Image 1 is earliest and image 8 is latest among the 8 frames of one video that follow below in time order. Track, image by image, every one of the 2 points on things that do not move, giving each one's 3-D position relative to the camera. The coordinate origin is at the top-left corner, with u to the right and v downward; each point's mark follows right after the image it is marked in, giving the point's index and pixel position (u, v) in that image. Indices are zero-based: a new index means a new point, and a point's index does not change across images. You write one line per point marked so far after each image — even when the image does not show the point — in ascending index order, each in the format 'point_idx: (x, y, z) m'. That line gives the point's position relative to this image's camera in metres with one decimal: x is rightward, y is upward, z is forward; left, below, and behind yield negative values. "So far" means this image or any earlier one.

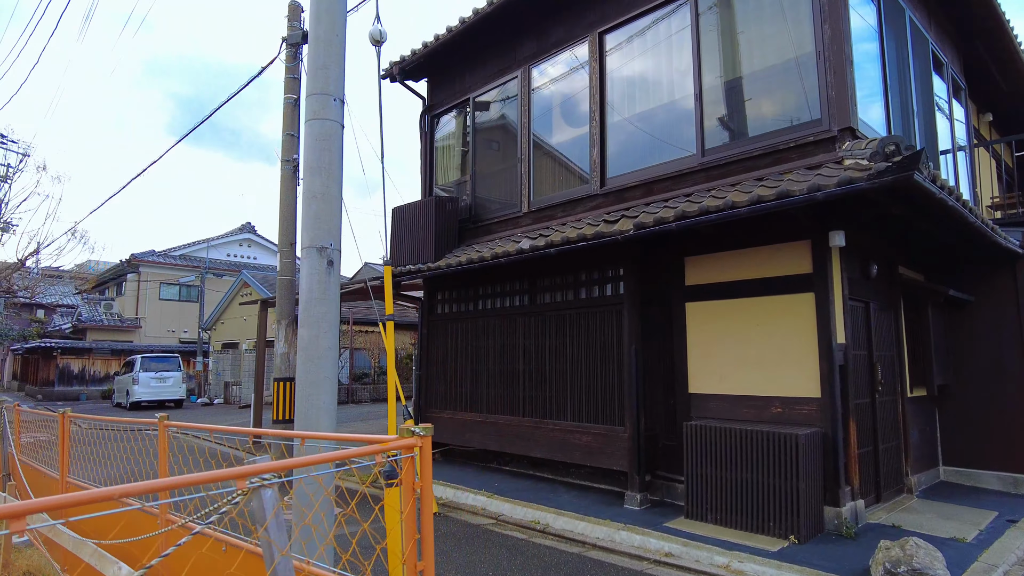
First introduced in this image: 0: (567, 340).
0: (+0.5, -0.5, +6.5) m
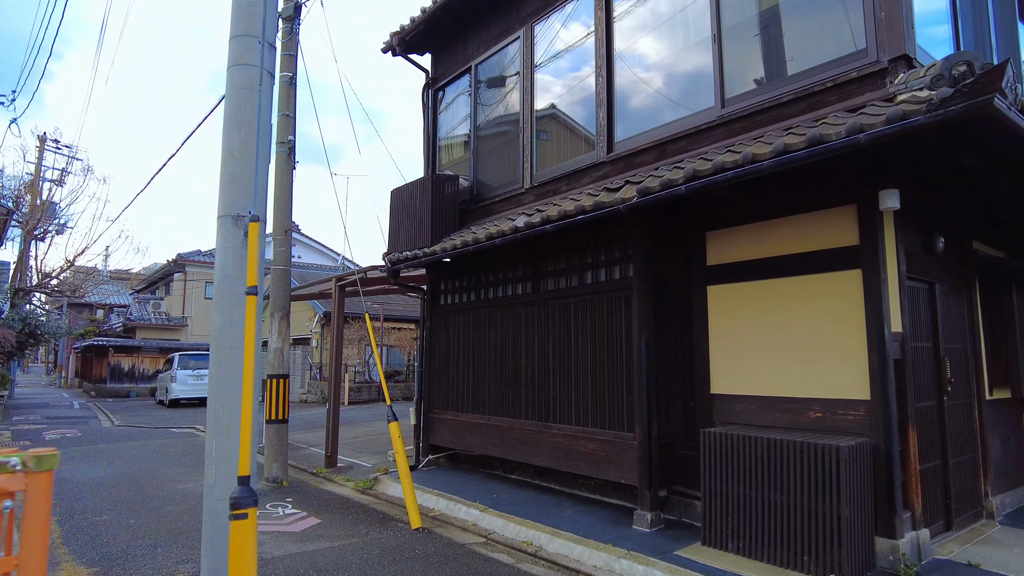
0: (+0.5, -0.4, +5.7) m
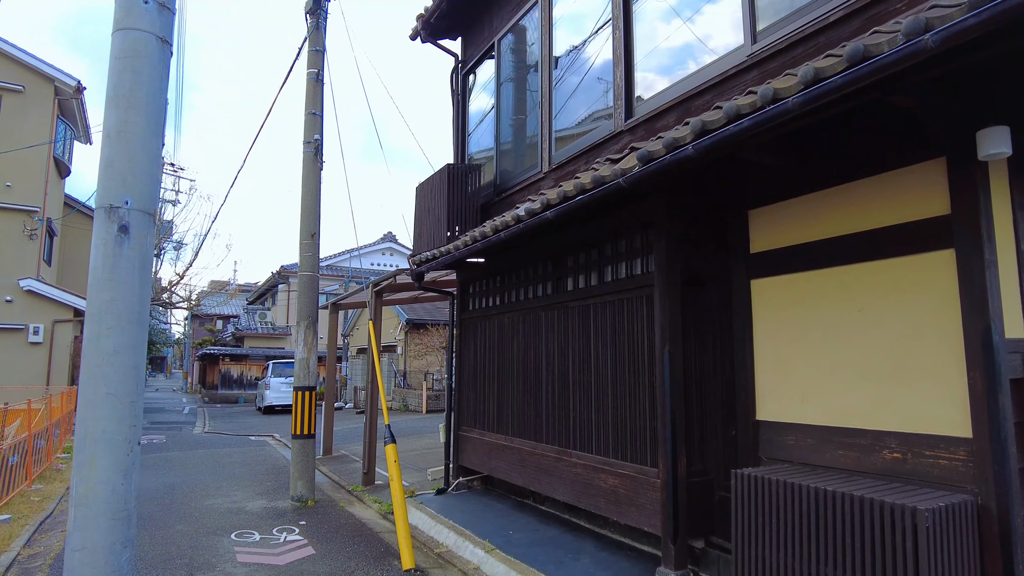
0: (+0.6, -0.4, +4.7) m
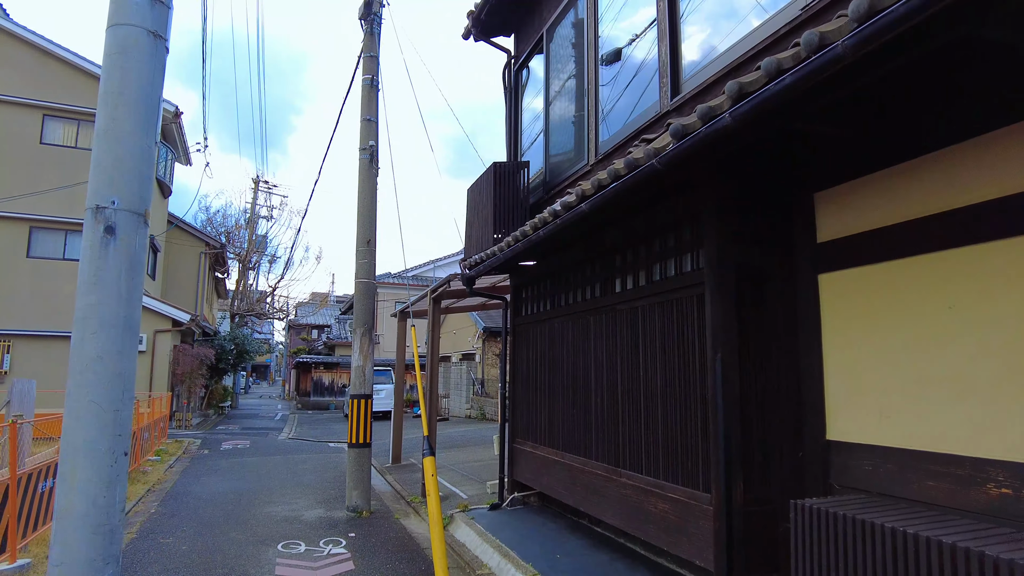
0: (+0.9, -0.4, +4.2) m
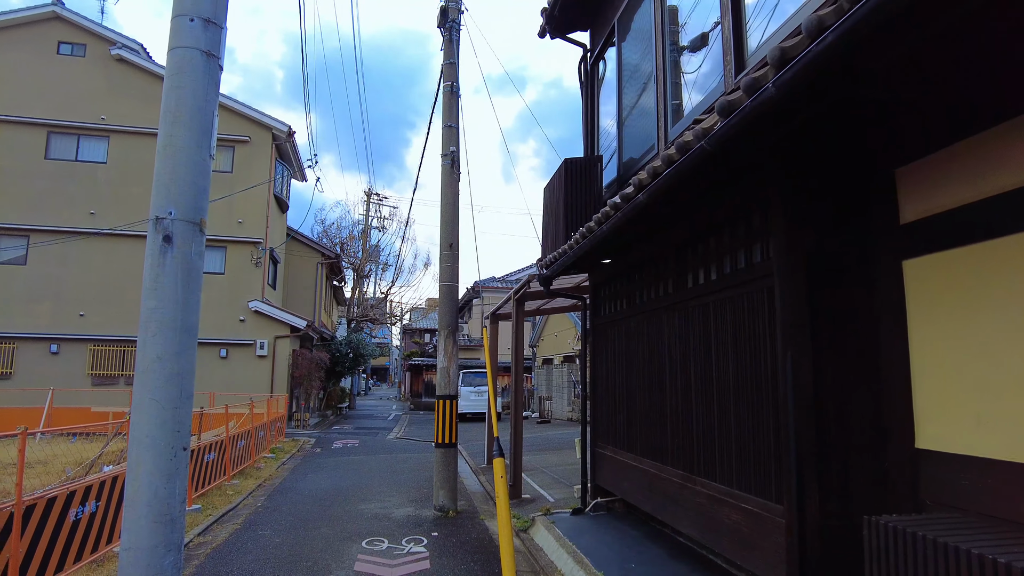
0: (+1.2, -0.4, +3.9) m
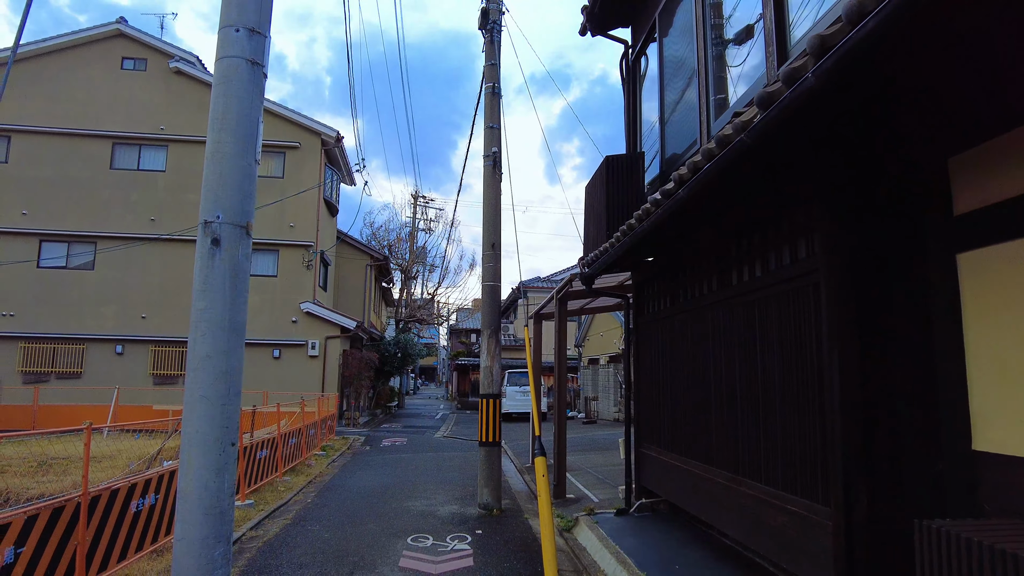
0: (+1.5, -0.3, +3.8) m
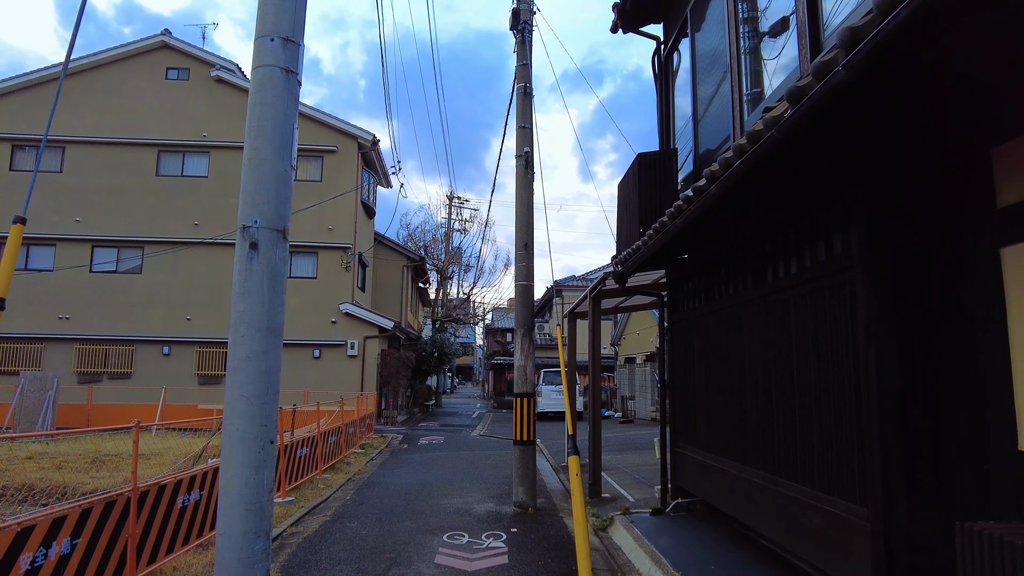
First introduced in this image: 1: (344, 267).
0: (+1.7, -0.3, +3.8) m
1: (-4.6, +0.6, +17.6) m
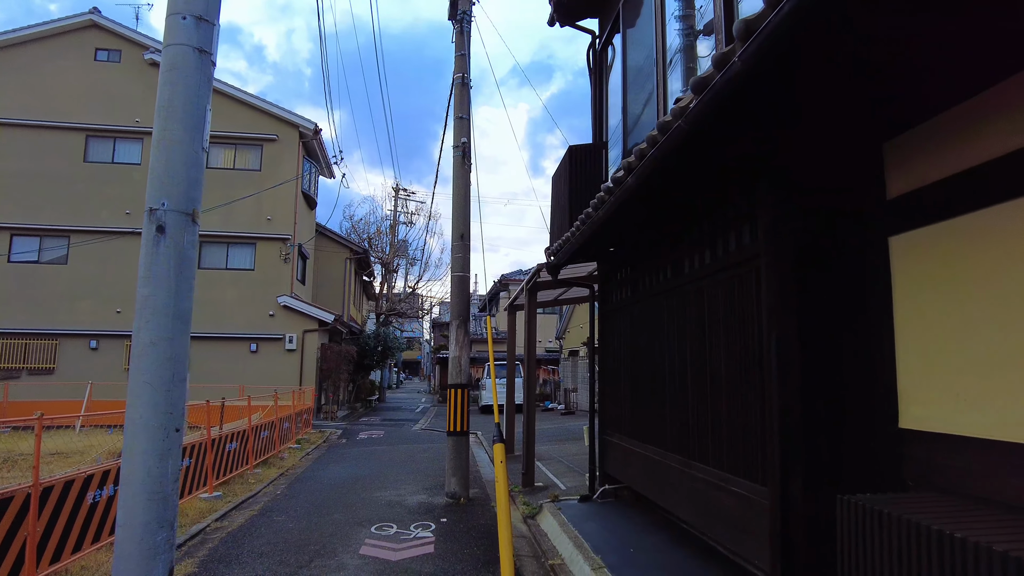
0: (+1.2, -0.3, +3.9) m
1: (-6.2, +0.8, +17.2) m
